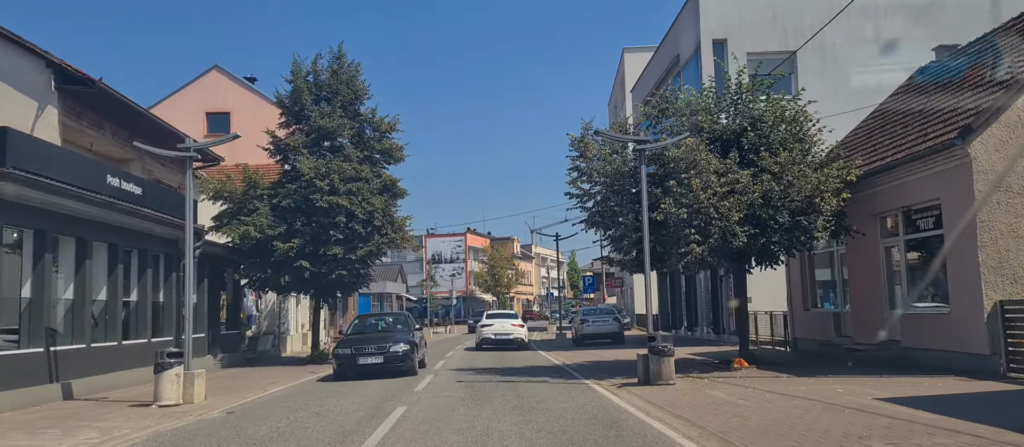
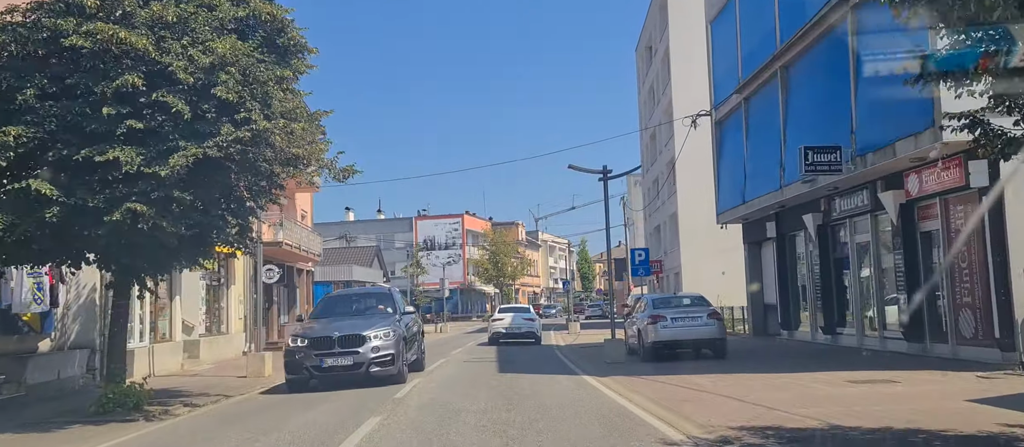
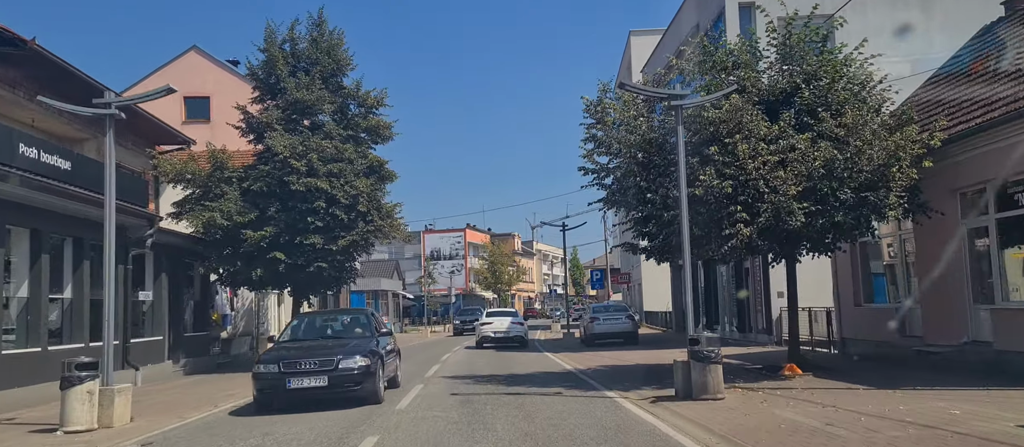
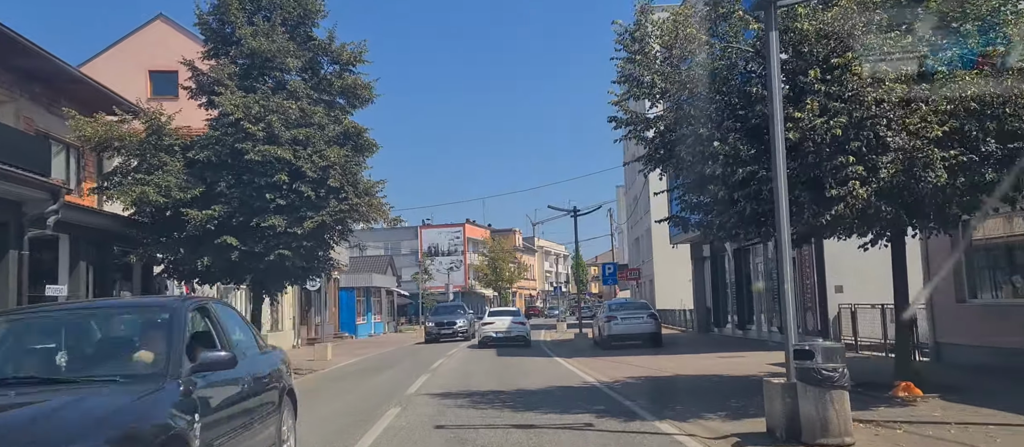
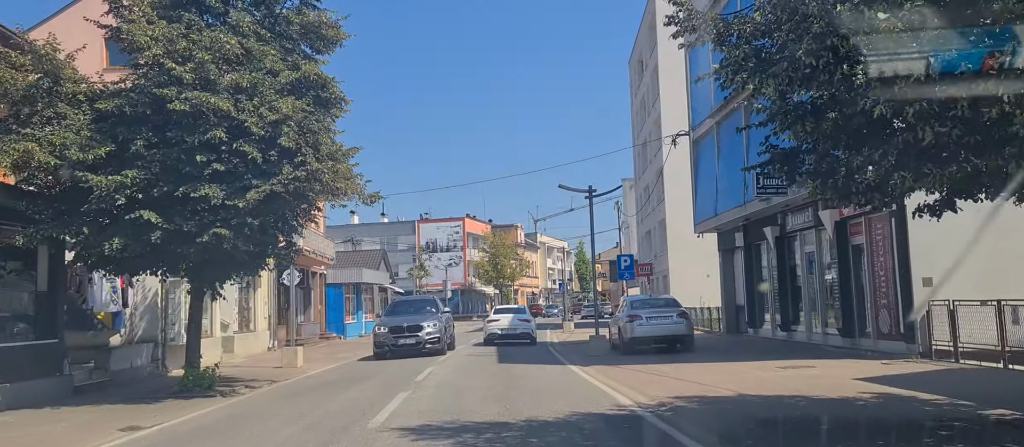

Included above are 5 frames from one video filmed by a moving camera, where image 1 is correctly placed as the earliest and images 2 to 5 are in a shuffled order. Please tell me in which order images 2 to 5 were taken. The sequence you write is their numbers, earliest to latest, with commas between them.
3, 4, 5, 2
